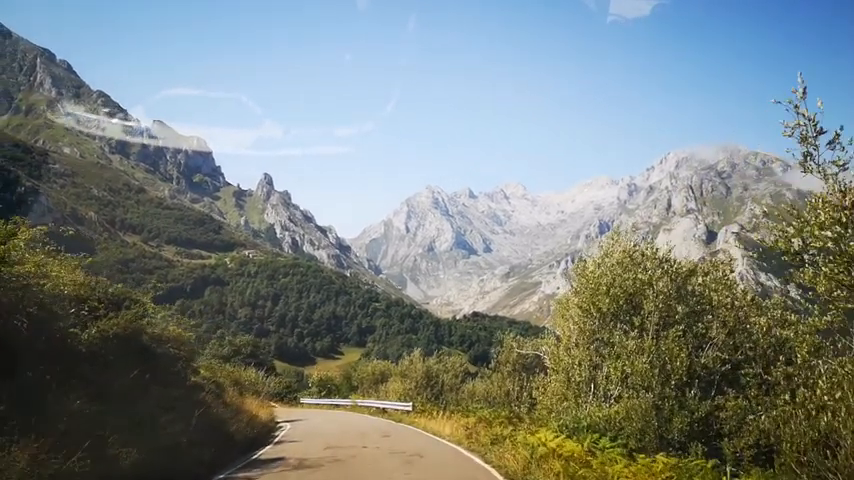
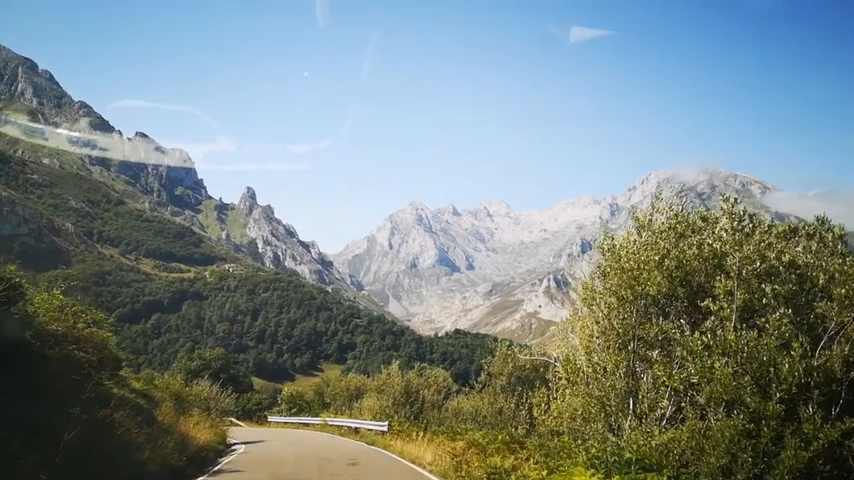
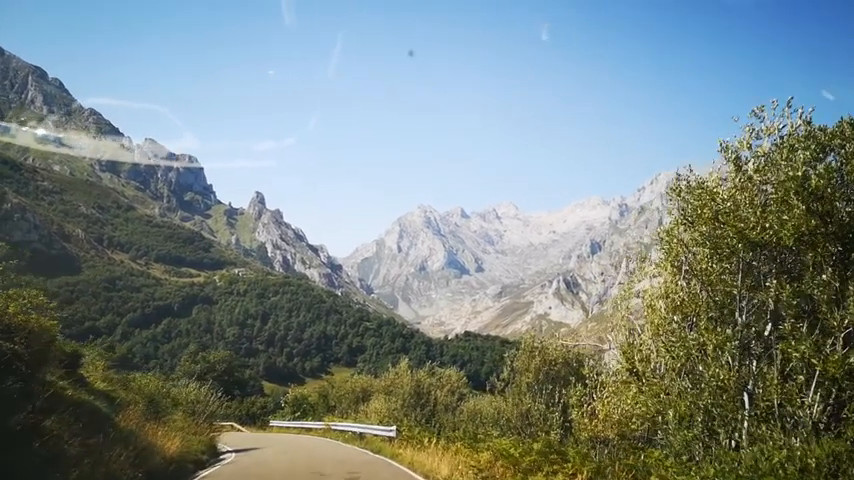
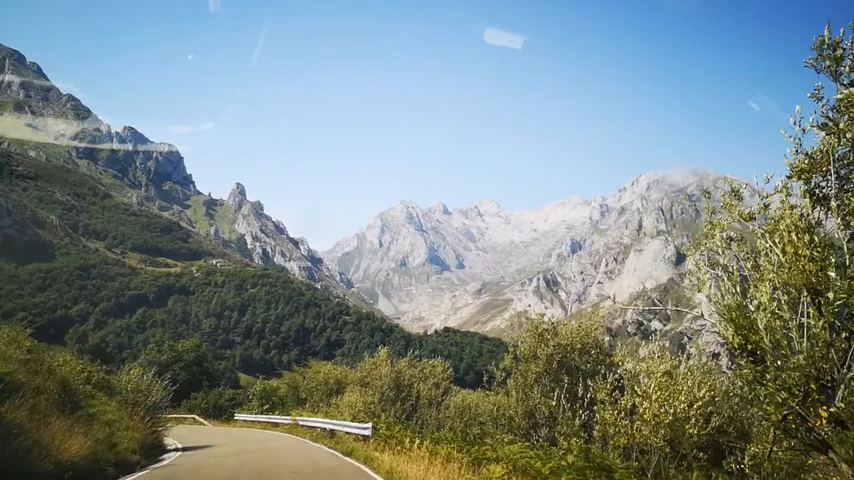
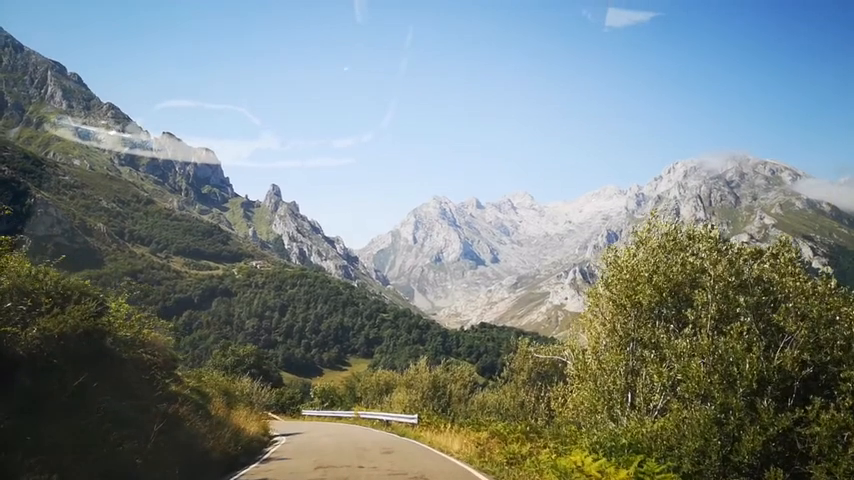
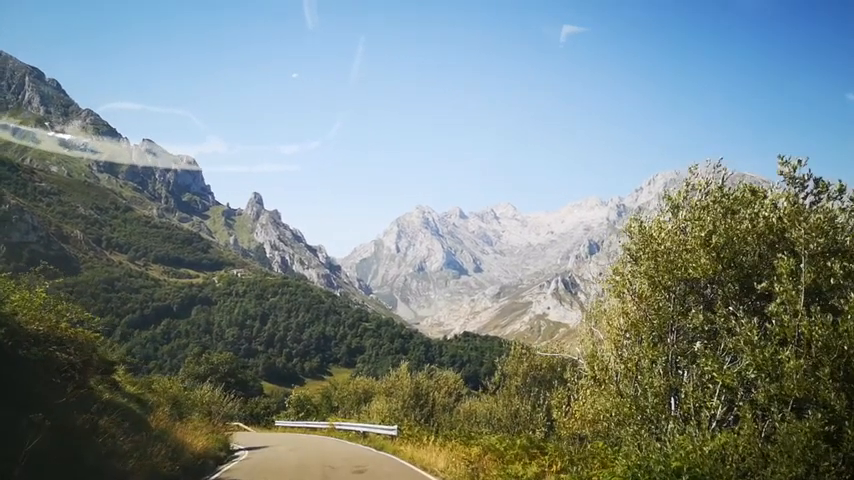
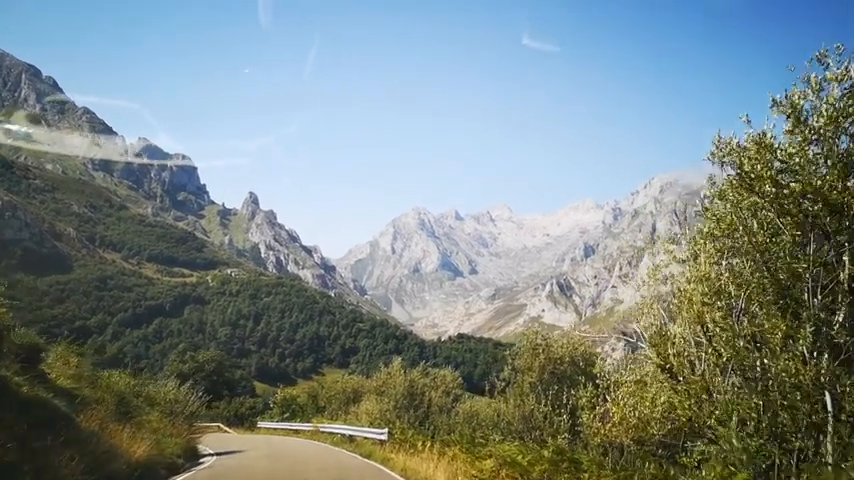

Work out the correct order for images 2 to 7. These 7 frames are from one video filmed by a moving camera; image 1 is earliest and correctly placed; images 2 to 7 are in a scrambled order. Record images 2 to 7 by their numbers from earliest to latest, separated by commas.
5, 2, 6, 3, 7, 4
